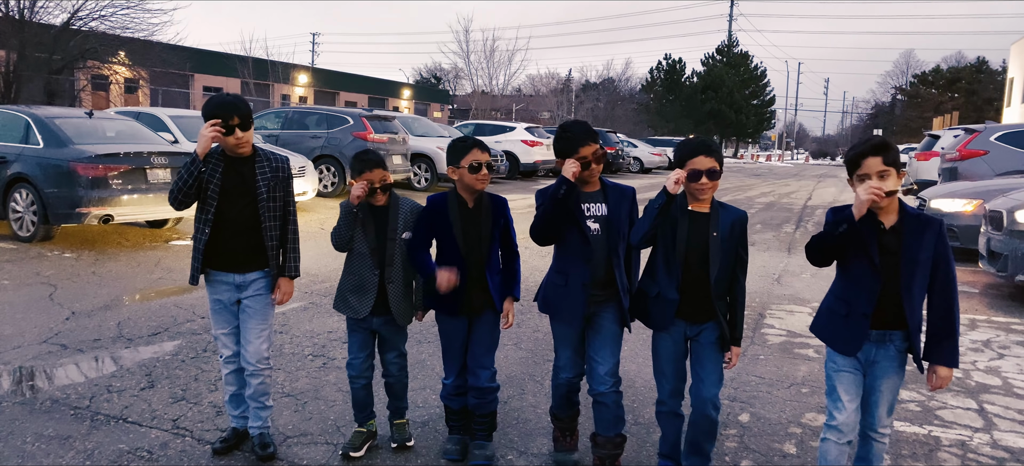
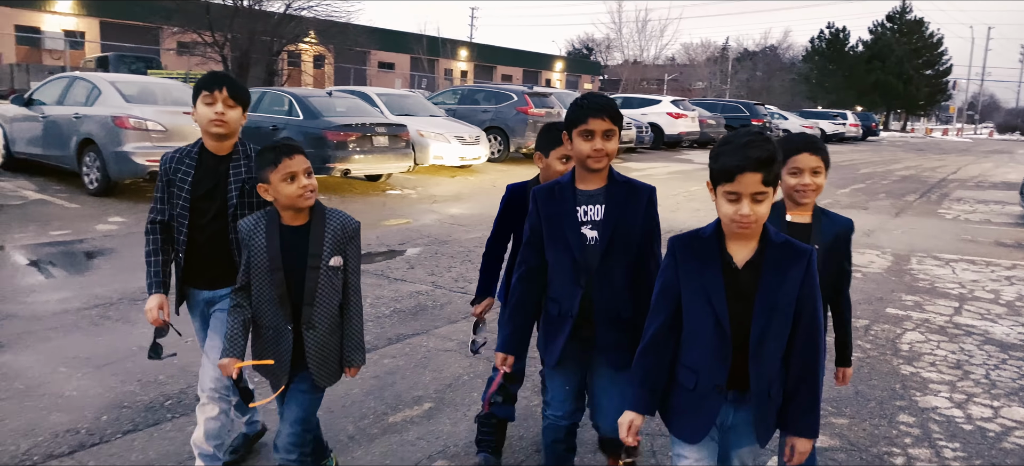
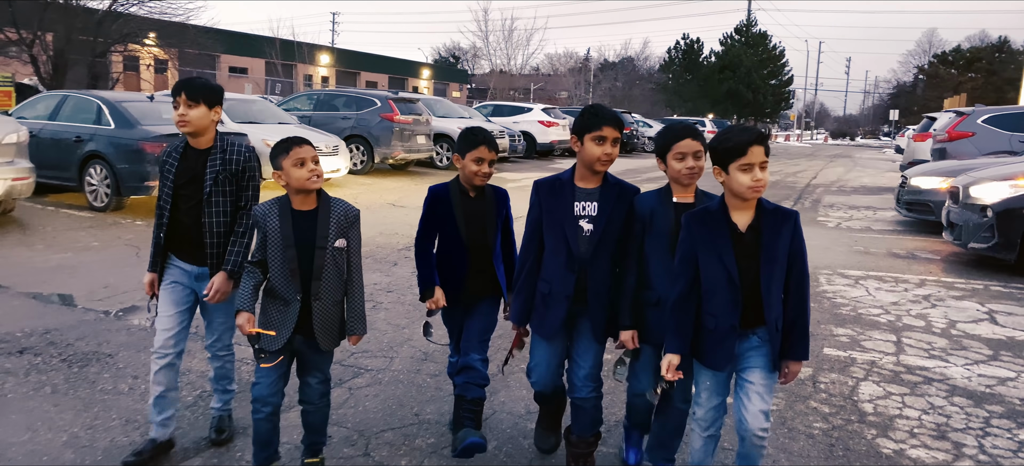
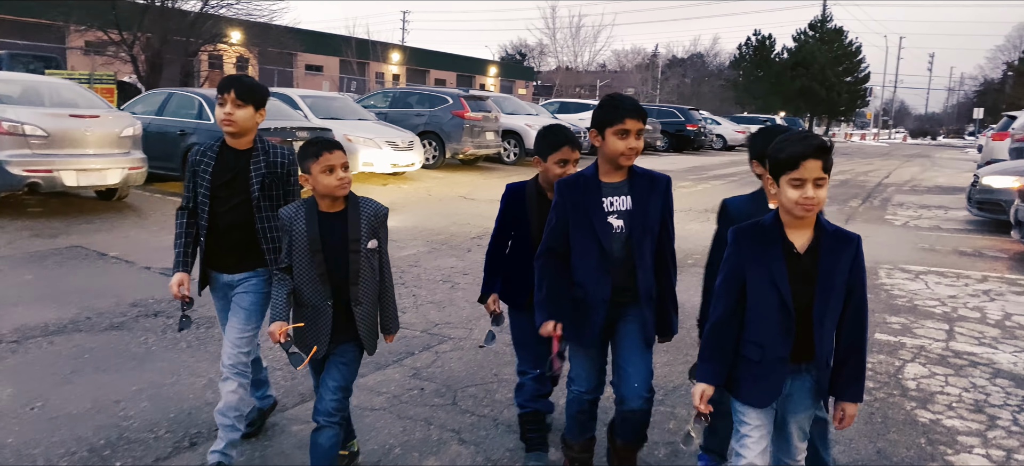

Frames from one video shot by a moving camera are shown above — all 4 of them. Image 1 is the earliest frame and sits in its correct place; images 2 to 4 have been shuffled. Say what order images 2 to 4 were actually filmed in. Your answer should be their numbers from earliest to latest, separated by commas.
3, 4, 2
